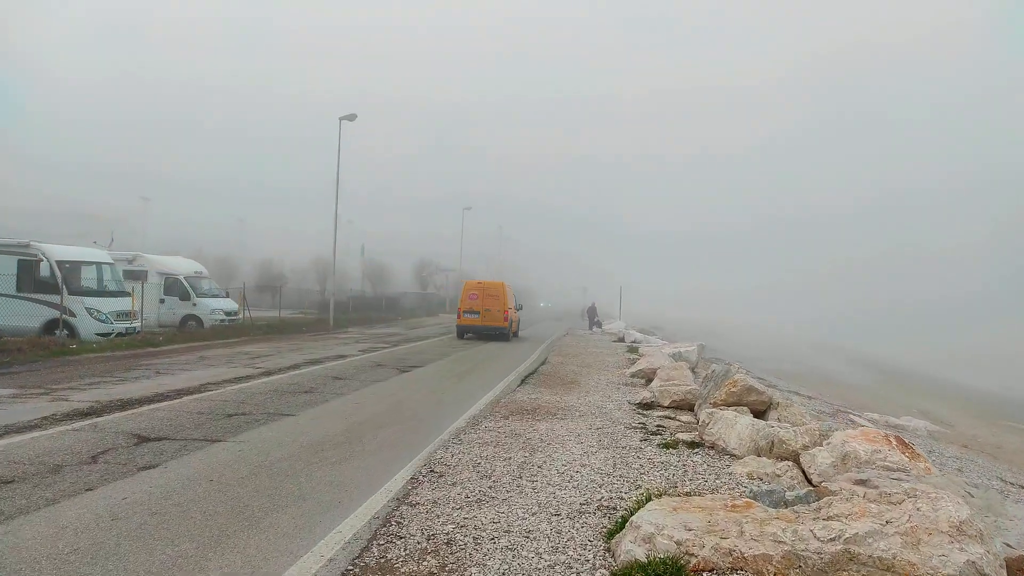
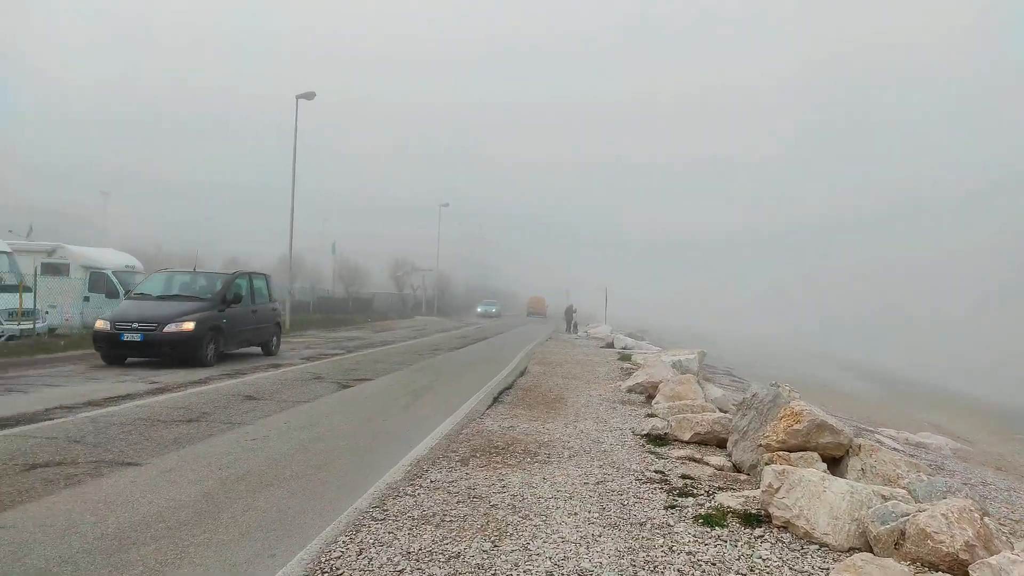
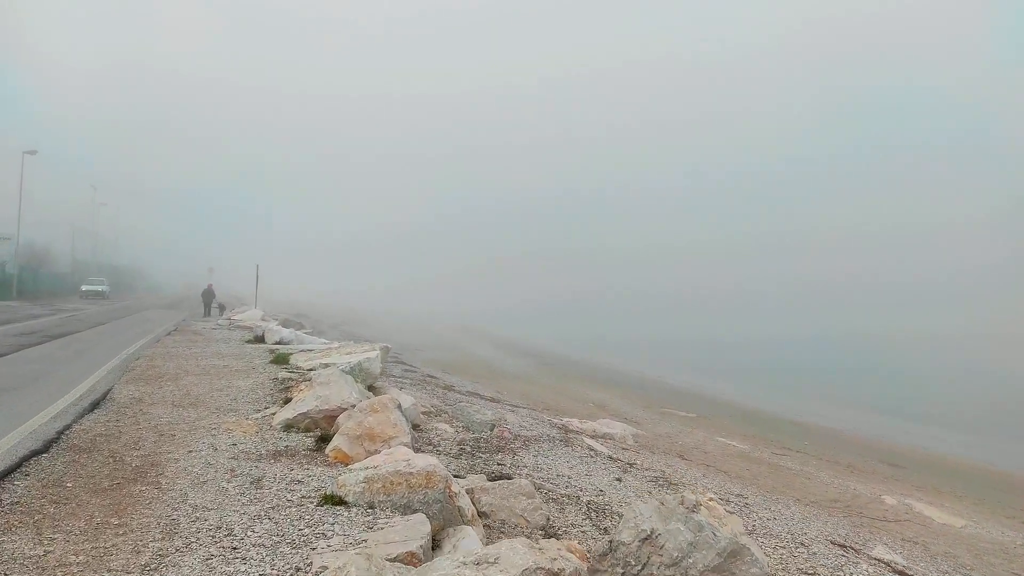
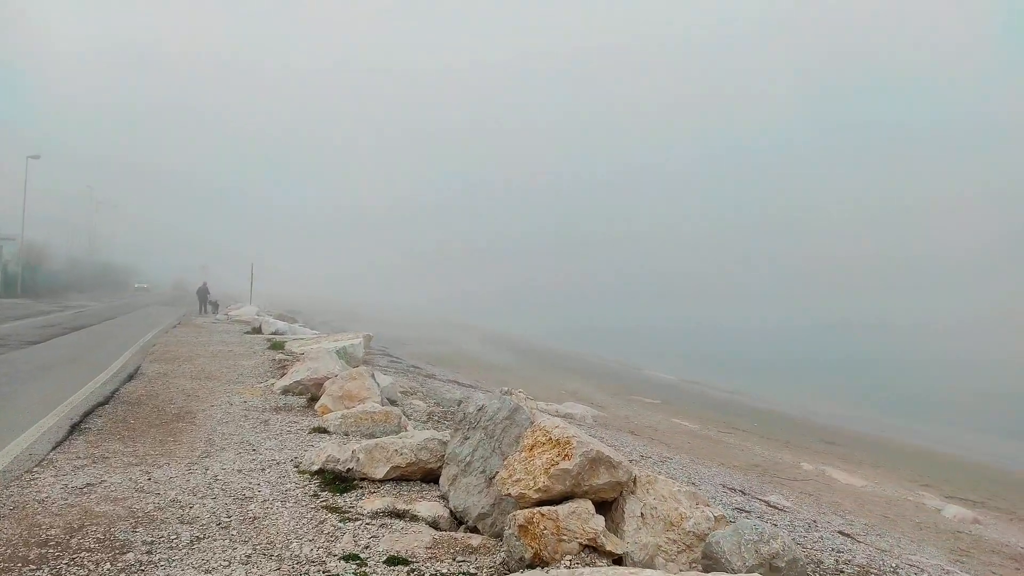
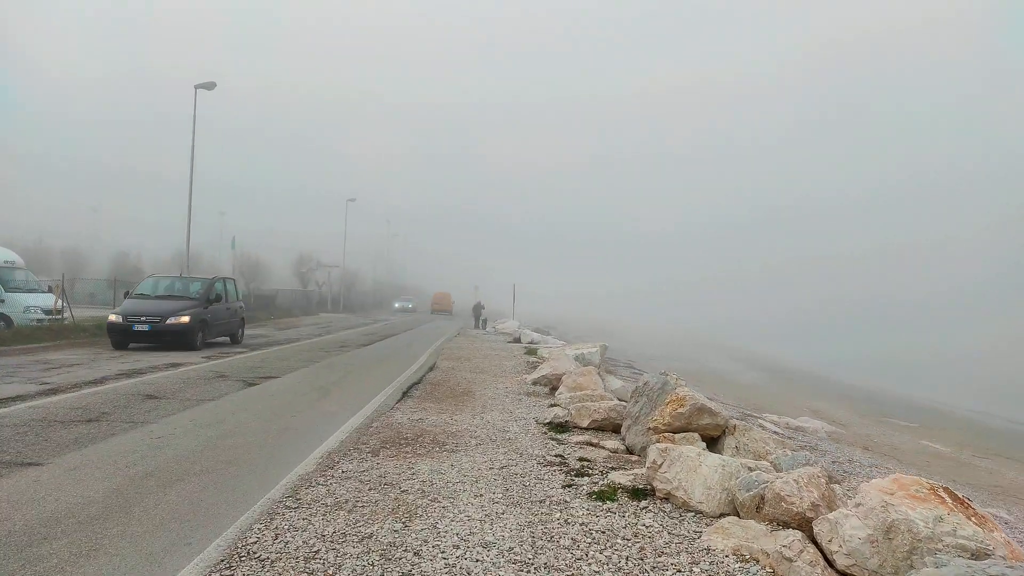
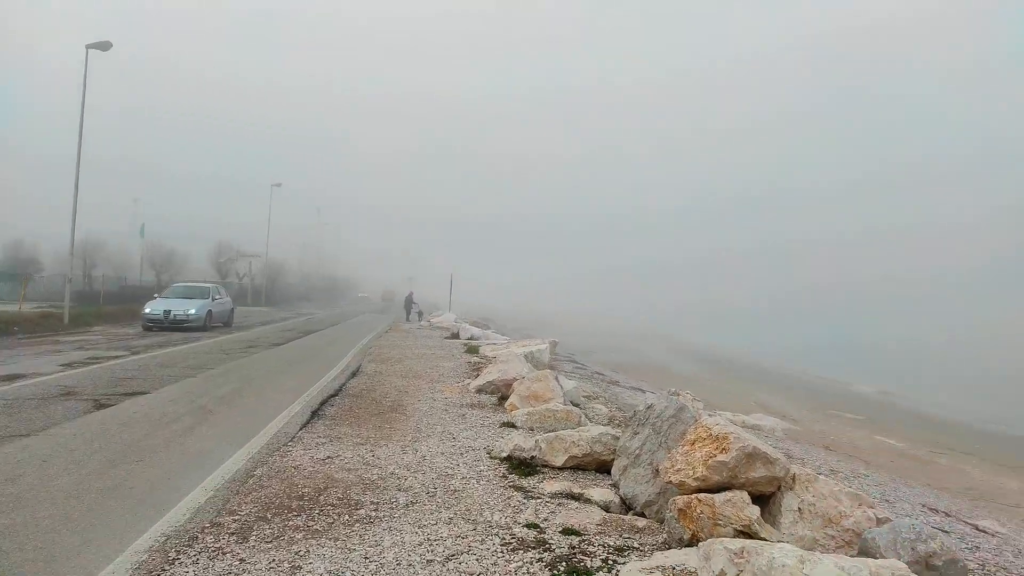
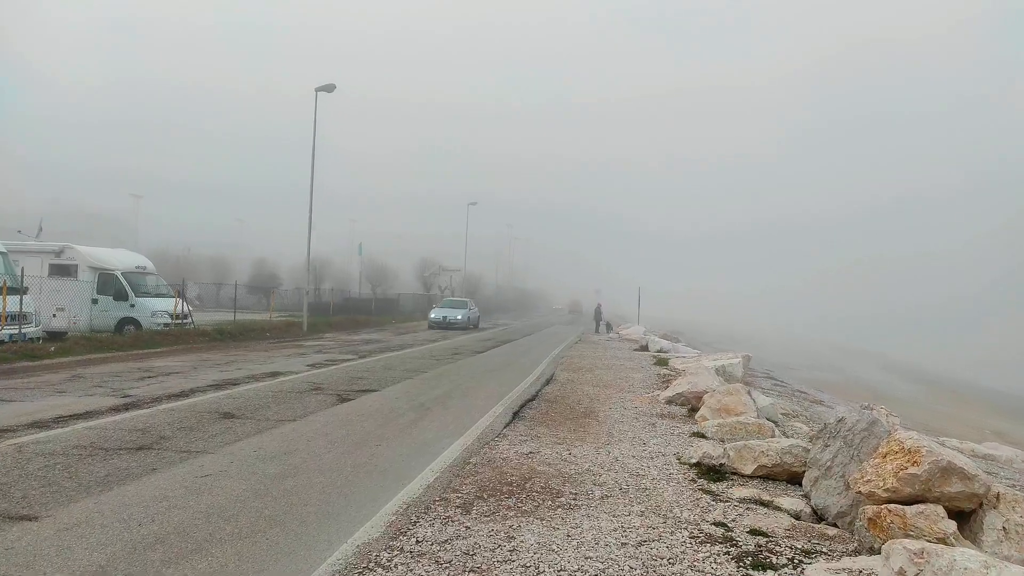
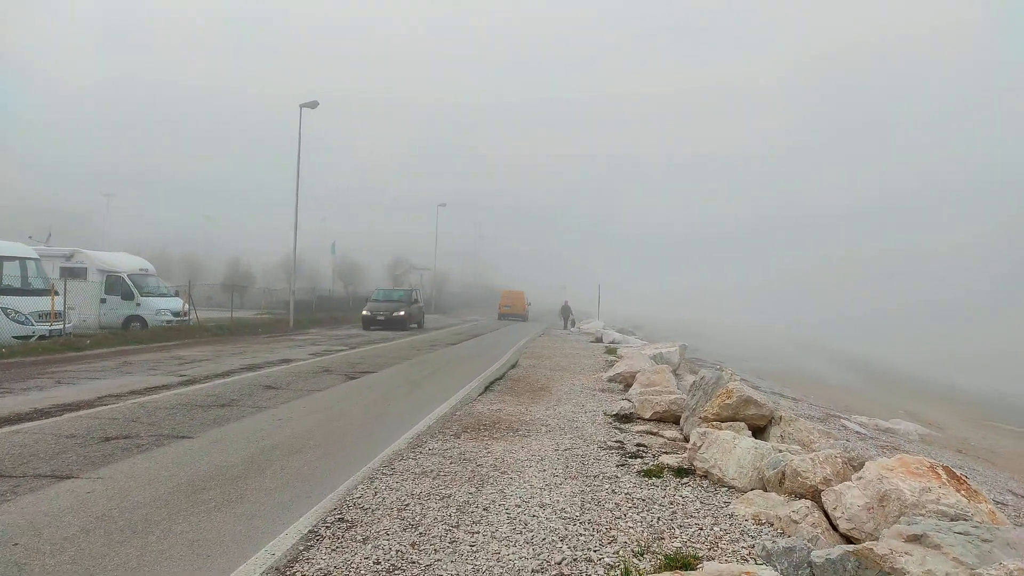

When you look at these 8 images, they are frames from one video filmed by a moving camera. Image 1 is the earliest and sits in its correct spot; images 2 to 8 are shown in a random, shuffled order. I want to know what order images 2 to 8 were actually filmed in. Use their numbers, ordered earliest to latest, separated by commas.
8, 5, 2, 7, 6, 4, 3
